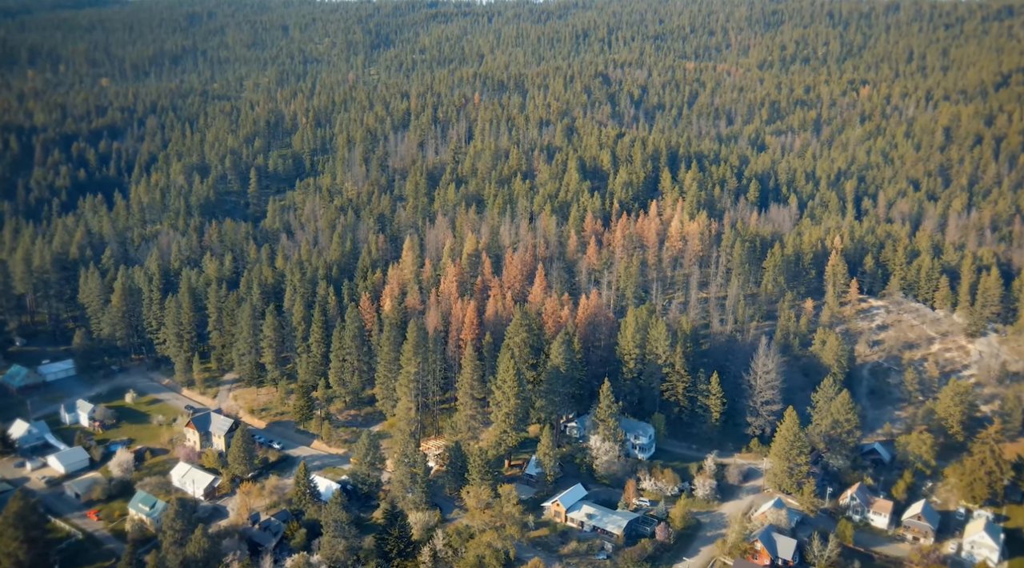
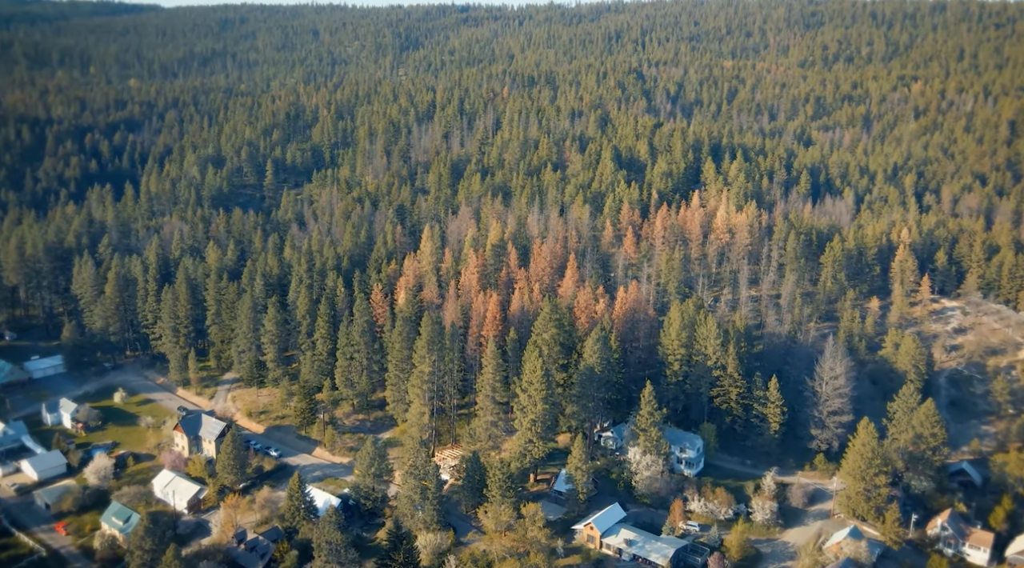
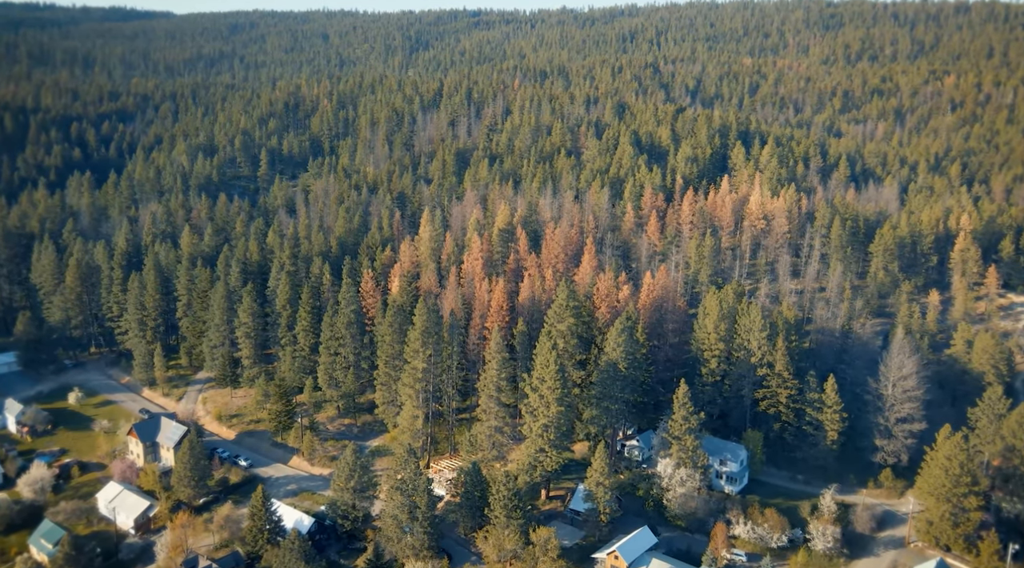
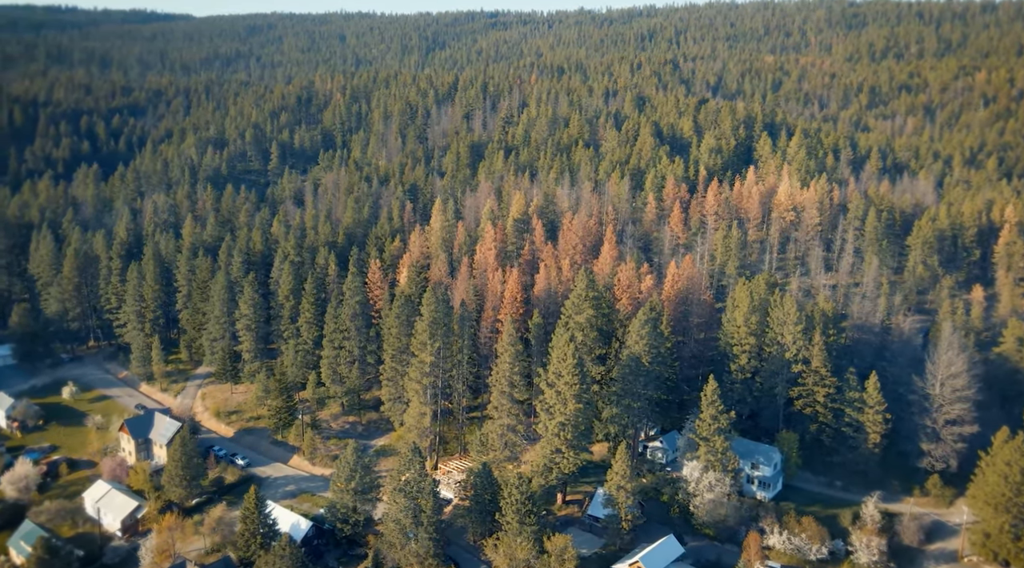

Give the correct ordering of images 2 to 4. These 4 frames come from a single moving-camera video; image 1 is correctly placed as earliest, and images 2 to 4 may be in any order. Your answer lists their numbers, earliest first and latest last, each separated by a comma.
2, 3, 4
